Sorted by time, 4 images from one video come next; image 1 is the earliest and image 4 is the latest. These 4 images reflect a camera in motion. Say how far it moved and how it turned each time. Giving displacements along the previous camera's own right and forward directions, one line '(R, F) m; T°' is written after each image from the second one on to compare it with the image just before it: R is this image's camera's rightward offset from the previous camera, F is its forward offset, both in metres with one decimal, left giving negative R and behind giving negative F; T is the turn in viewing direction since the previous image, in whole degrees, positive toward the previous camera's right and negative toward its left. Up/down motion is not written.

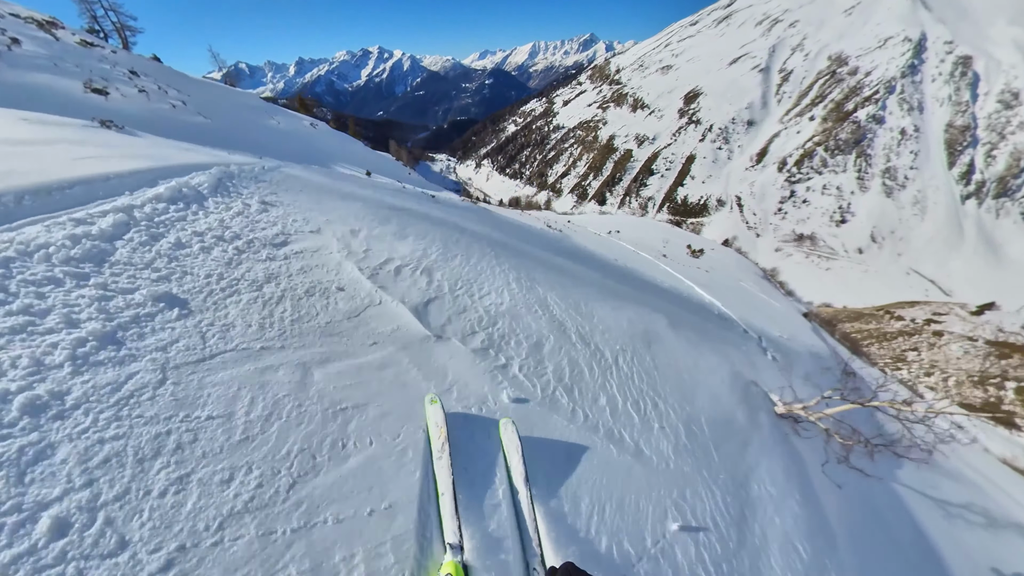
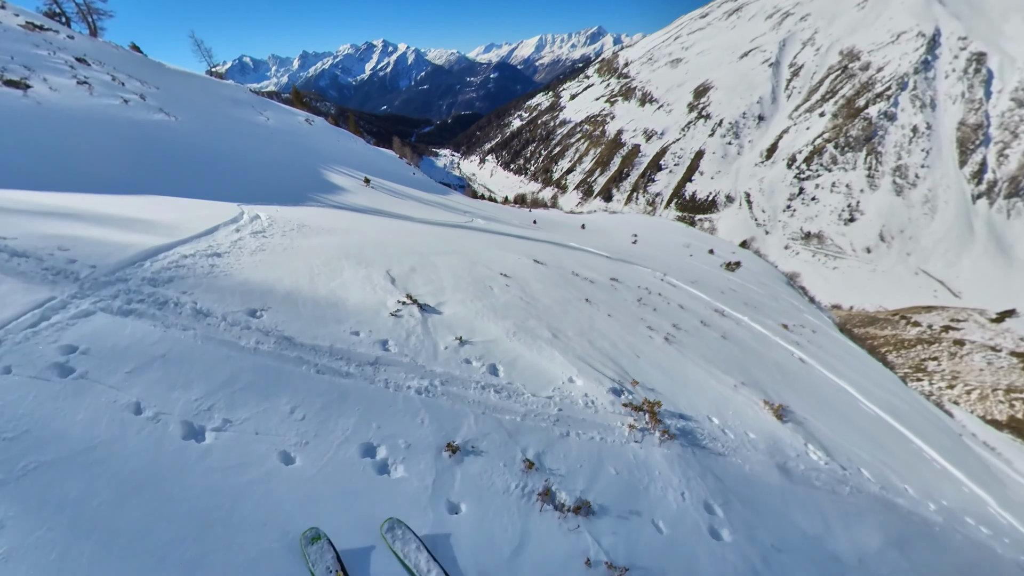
(-0.5, +1.3) m; 0°
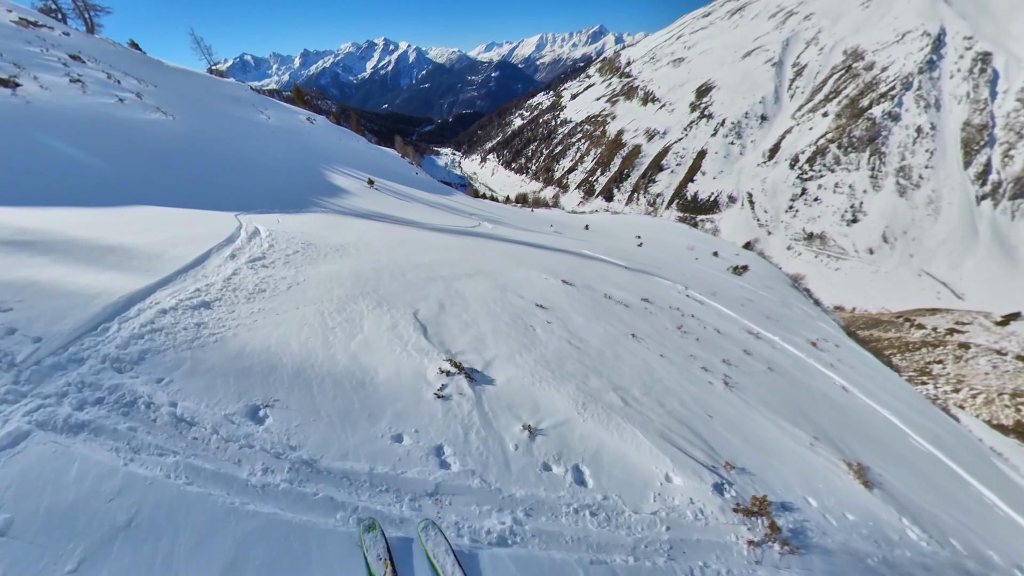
(-0.1, +0.2) m; 0°
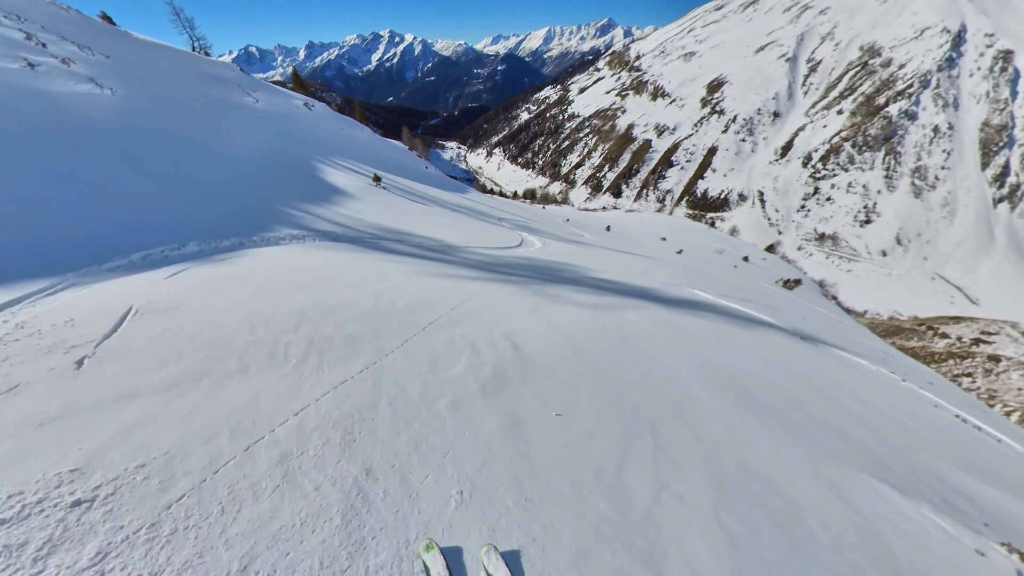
(-0.7, +1.5) m; 0°
